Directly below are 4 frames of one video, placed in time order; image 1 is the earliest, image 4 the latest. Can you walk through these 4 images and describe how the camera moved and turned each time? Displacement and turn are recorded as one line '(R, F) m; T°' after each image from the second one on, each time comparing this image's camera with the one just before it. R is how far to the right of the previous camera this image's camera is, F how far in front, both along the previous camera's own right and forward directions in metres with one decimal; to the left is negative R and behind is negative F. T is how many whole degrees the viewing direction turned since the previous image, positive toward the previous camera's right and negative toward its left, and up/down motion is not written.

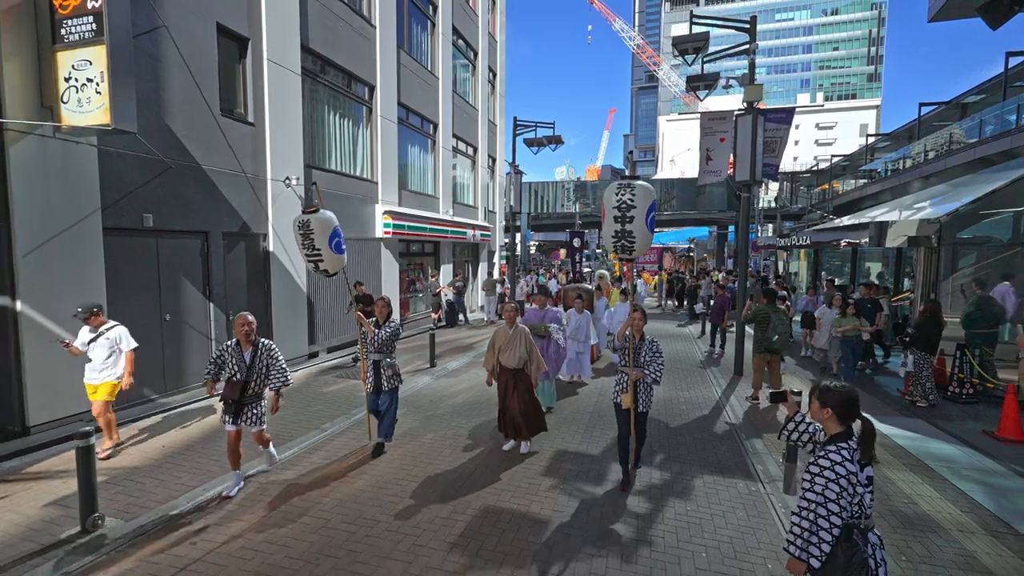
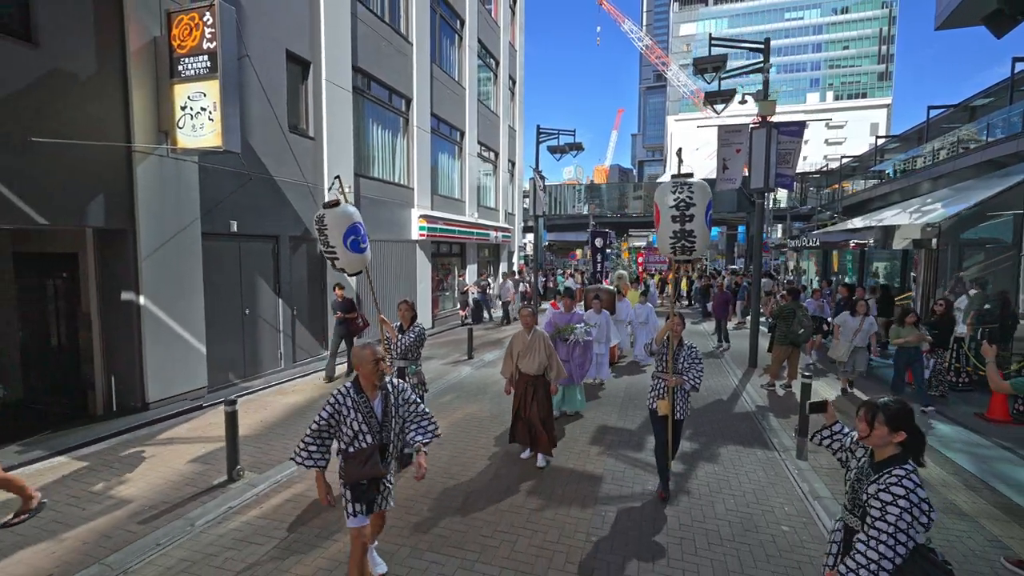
(-0.5, -1.0) m; -1°
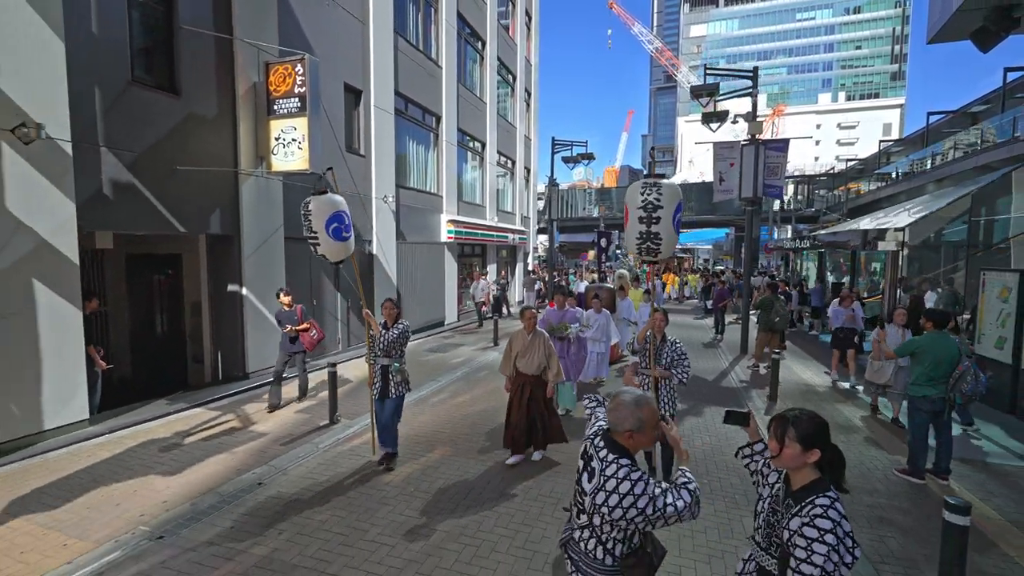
(-0.3, -1.7) m; -1°
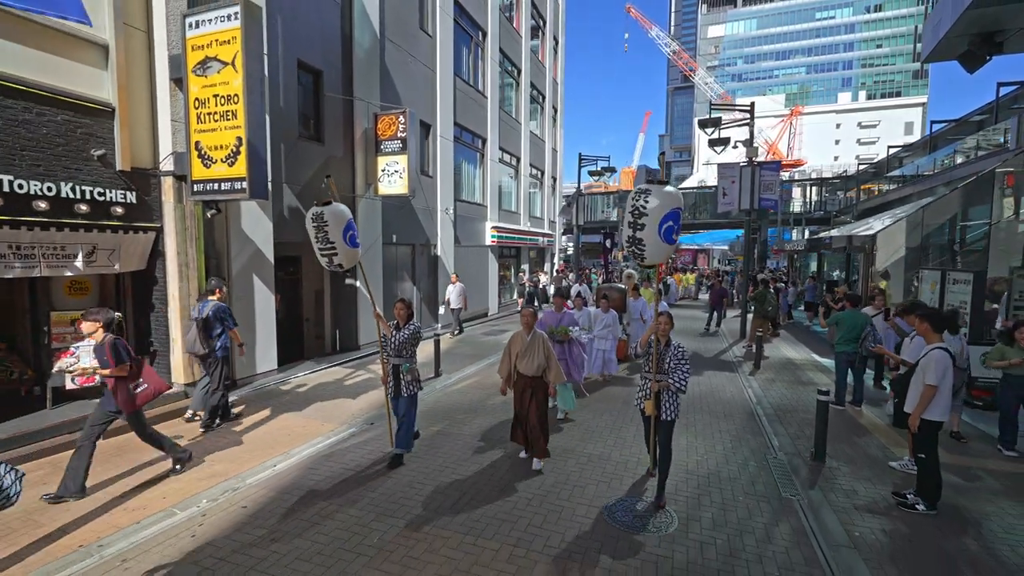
(-0.7, -2.8) m; -2°
